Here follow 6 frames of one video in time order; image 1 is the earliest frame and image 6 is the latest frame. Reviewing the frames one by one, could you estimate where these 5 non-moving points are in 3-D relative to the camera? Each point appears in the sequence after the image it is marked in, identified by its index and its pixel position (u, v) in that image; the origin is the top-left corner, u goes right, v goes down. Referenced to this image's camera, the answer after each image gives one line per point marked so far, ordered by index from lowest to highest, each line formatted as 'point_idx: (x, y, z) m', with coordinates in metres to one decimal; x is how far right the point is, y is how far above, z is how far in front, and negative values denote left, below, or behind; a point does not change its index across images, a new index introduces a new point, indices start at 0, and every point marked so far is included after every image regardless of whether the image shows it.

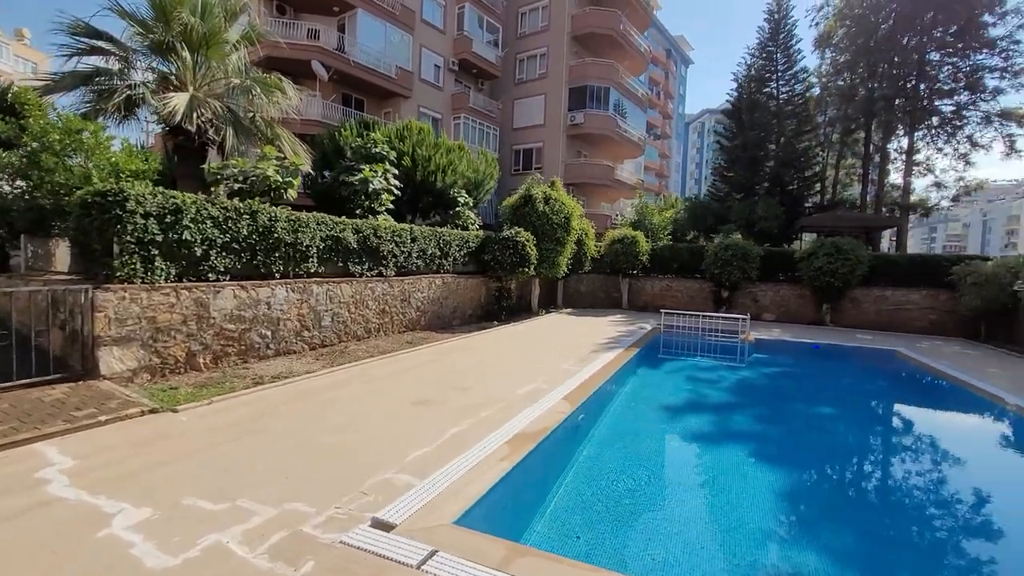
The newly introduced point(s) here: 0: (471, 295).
0: (-1.1, -0.2, +12.9) m
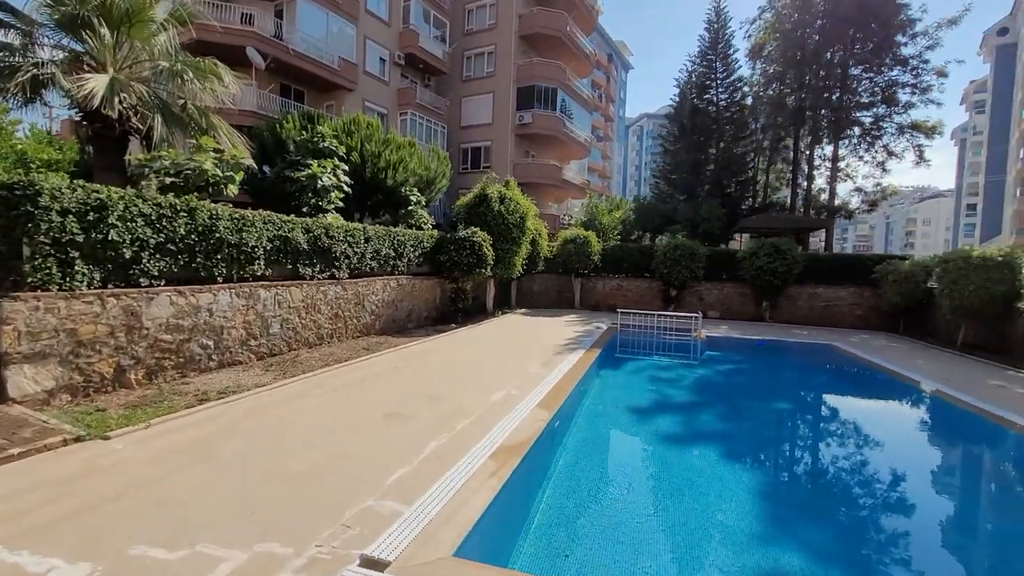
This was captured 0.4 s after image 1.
0: (-2.2, -0.2, +12.5) m
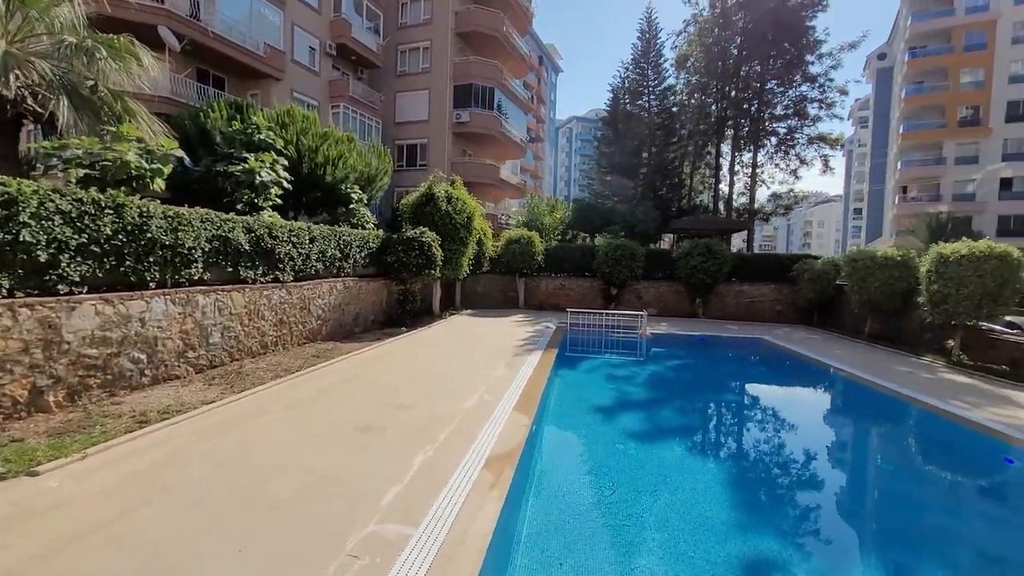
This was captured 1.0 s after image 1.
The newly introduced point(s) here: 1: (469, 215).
0: (-3.5, -0.3, +12.0) m
1: (-1.3, +2.1, +14.1) m
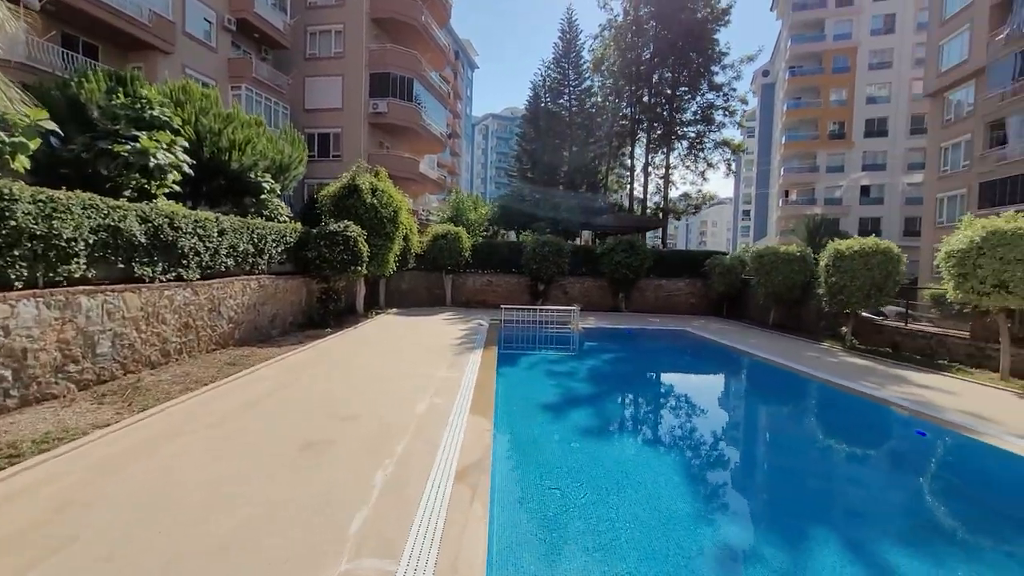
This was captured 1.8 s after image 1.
0: (-5.0, -0.2, +10.9) m
1: (-3.2, +2.2, +13.4) m
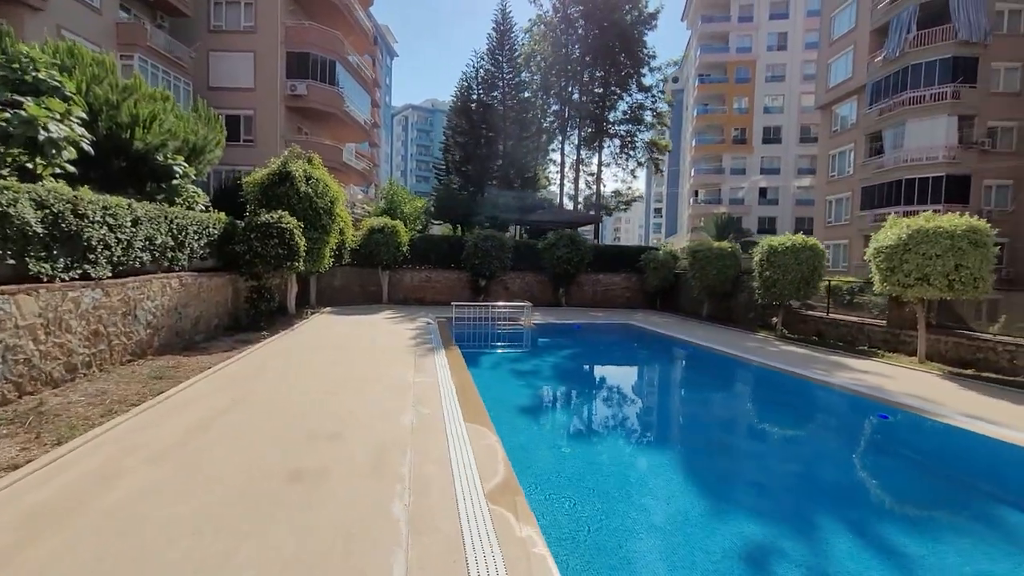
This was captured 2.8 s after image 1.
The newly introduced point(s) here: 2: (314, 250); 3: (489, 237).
0: (-5.9, -0.2, +9.6) m
1: (-4.6, +2.3, +12.3) m
2: (-4.9, +1.0, +12.1) m
3: (-0.9, +1.8, +17.5) m
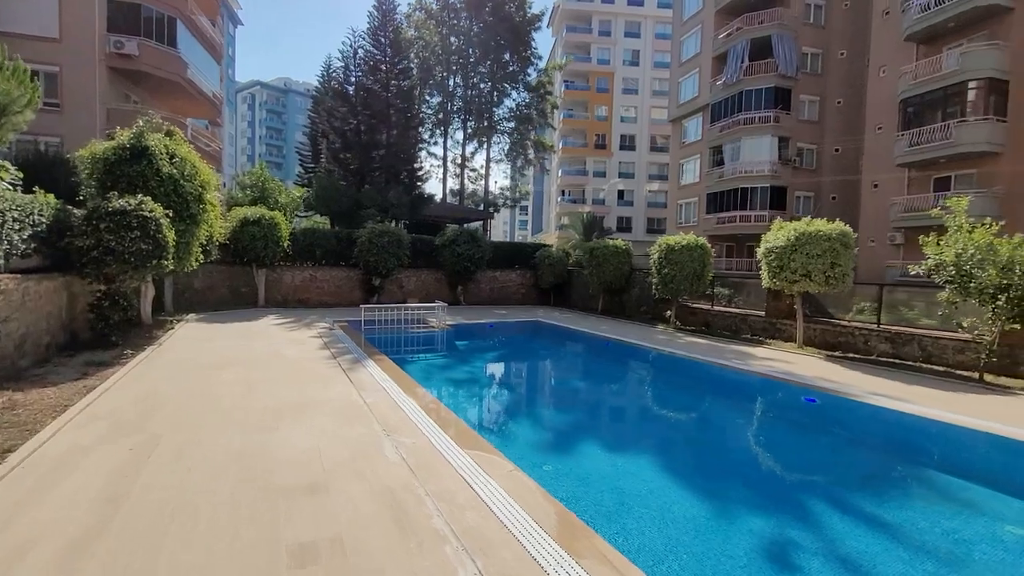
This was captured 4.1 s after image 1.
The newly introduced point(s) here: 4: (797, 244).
0: (-7.0, -0.3, +7.3) m
1: (-6.5, +2.2, +10.2) m
2: (-6.7, +0.9, +9.8) m
3: (-4.3, +1.9, +16.2) m
4: (+5.8, +0.9, +9.7) m
